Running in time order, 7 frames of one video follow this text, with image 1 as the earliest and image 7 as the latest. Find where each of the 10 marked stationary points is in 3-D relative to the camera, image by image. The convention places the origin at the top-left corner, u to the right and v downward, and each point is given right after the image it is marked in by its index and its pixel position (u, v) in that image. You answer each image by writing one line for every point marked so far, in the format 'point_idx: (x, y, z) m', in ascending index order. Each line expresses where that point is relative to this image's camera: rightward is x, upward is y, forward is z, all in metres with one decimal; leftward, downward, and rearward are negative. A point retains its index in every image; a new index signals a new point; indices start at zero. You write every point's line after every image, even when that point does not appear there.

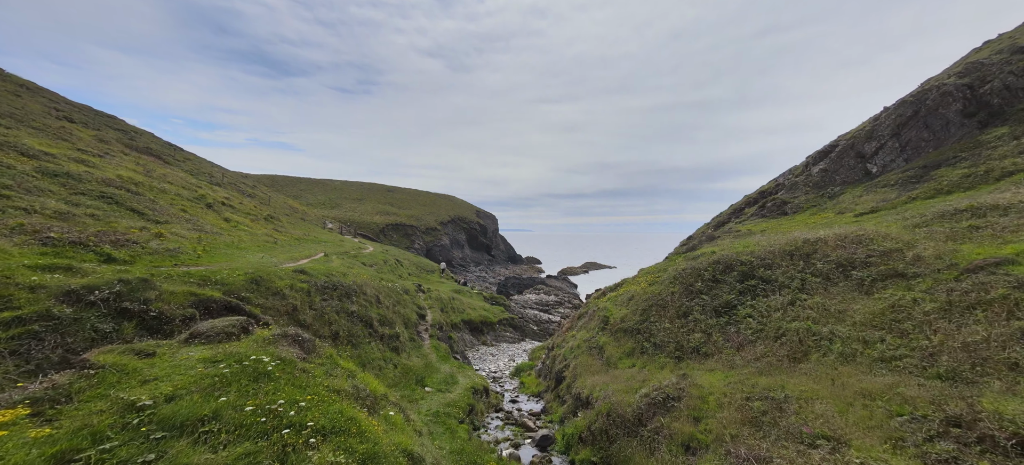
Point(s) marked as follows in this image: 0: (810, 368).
0: (+10.6, -4.8, +15.5) m
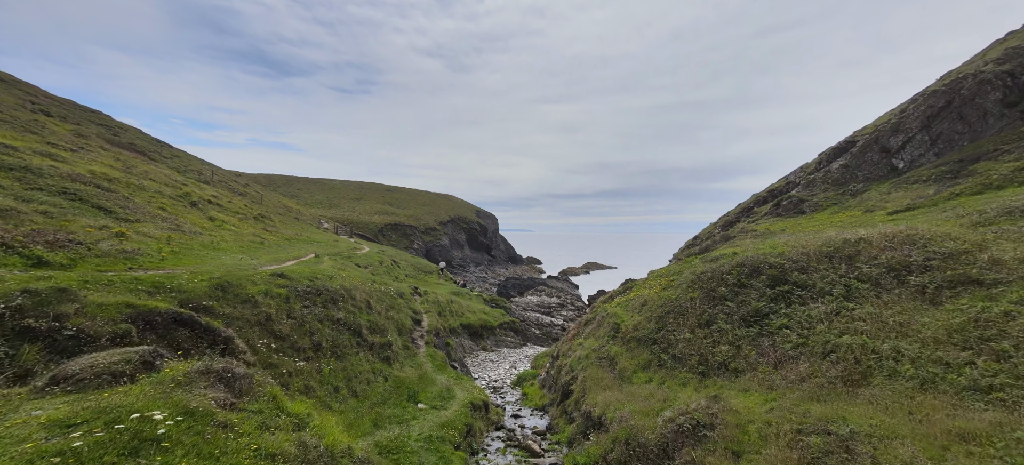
0: (+10.8, -4.8, +12.9) m
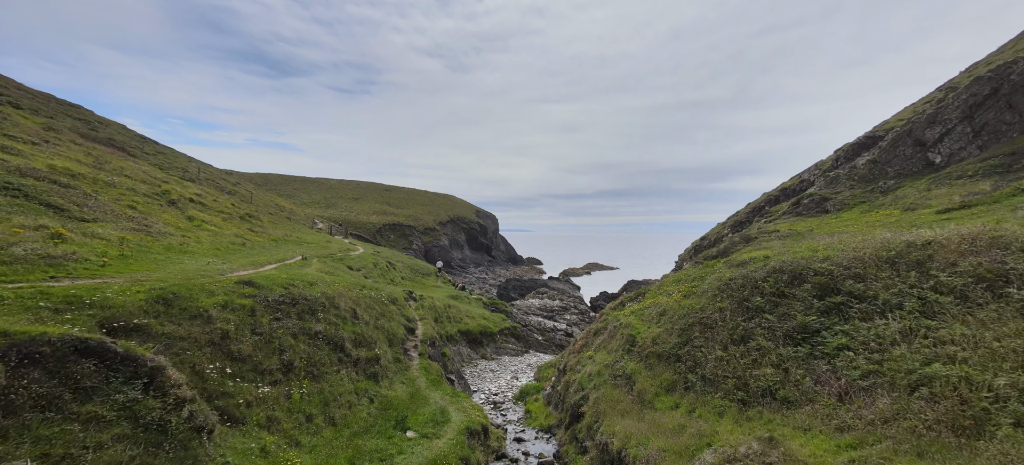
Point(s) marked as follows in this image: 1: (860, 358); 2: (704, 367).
0: (+10.9, -4.8, +9.6) m
1: (+11.7, -4.2, +14.6) m
2: (+8.7, -6.1, +19.8) m
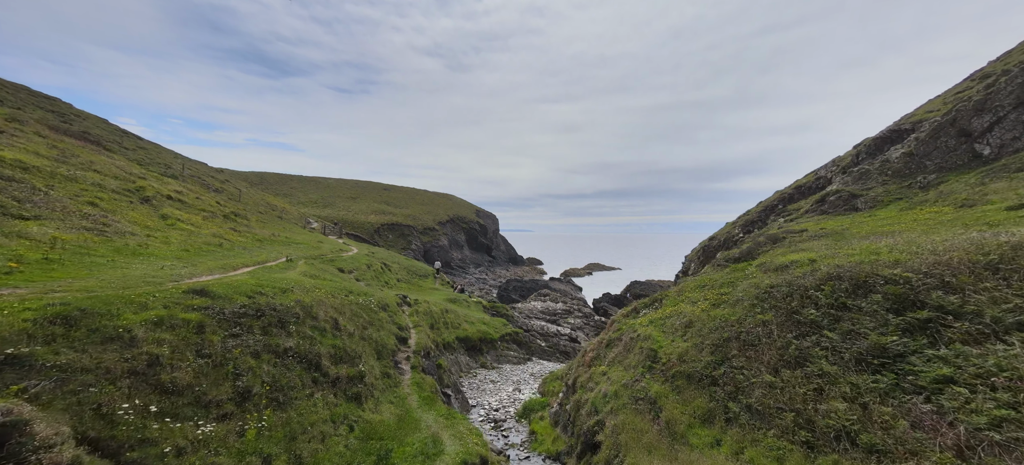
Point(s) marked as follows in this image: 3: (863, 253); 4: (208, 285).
0: (+11.1, -4.8, +6.1) m
1: (+11.9, -4.2, +11.1) m
2: (+8.9, -6.1, +16.3) m
3: (+15.6, -0.9, +19.3) m
4: (-13.4, -2.3, +19.3) m
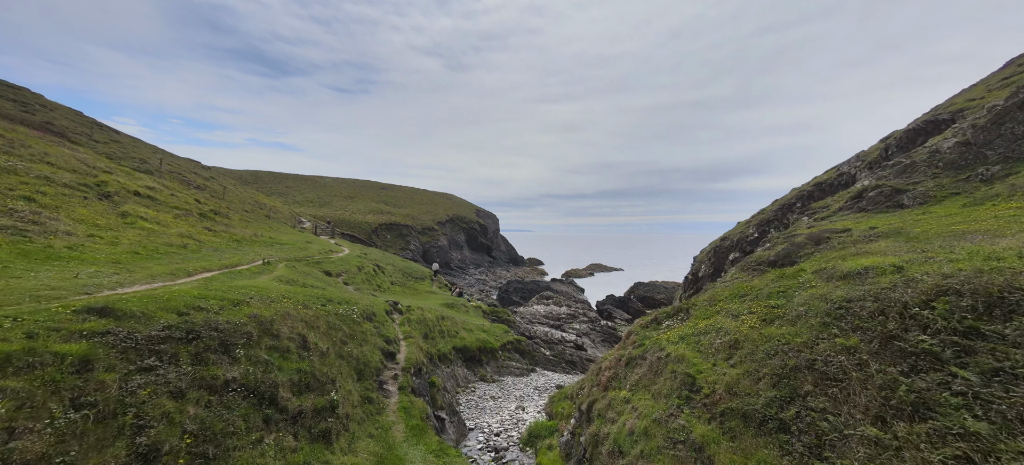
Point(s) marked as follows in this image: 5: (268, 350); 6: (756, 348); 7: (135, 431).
0: (+11.3, -4.7, +1.7) m
1: (+12.1, -4.1, +6.6) m
2: (+9.1, -6.0, +11.9) m
3: (+15.8, -0.9, +14.9) m
4: (-13.2, -2.3, +14.9) m
5: (-10.3, -5.0, +18.6) m
6: (+10.0, -4.7, +18.0) m
7: (-10.1, -5.3, +11.7) m
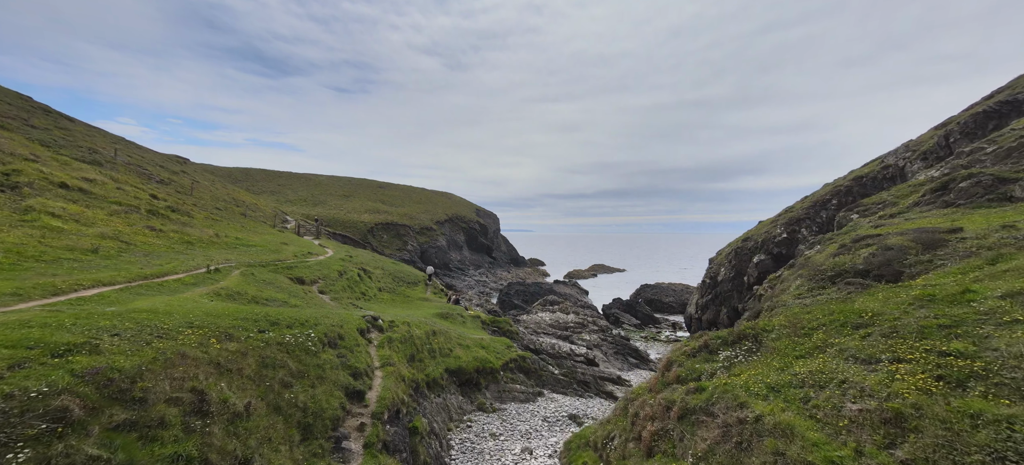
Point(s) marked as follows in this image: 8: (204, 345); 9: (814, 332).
0: (+11.6, -4.7, -5.8) m
1: (+12.4, -4.2, -0.8) m
2: (+9.4, -6.0, +4.4) m
3: (+16.1, -0.9, +7.4) m
4: (-12.9, -2.3, +7.4) m
5: (-10.0, -5.0, +11.1) m
6: (+10.3, -4.7, +10.5) m
7: (-9.7, -5.3, +4.2) m
8: (-11.5, -4.3, +16.5) m
9: (+12.4, -4.1, +18.2) m
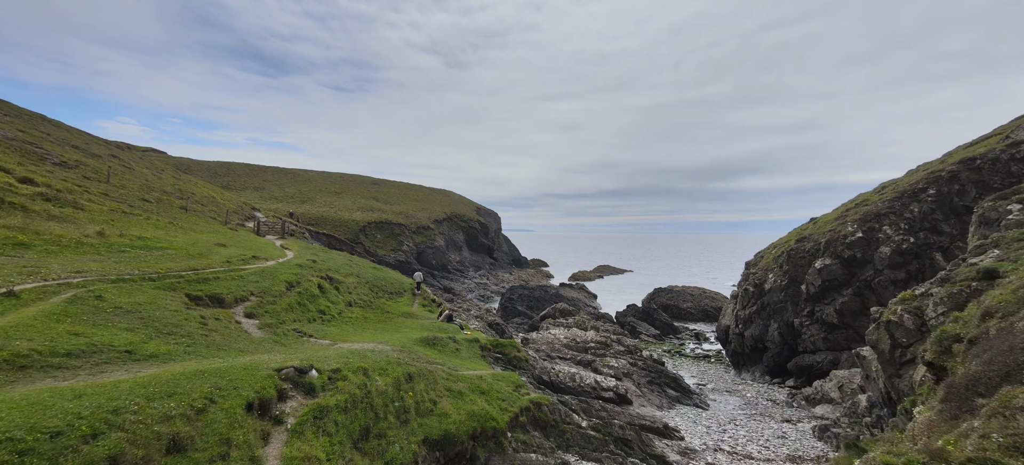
0: (+12.3, -4.6, -20.0) m
1: (+13.1, -4.0, -15.1) m
2: (+10.2, -5.9, -9.8) m
3: (+16.9, -0.7, -6.8) m
4: (-12.1, -2.1, -6.7) m
5: (-9.2, -4.8, -3.0) m
6: (+11.1, -4.5, -3.7) m
7: (-9.0, -5.1, -9.9) m
8: (-10.7, -4.1, +2.3) m
9: (+13.2, -3.9, +4.0) m
